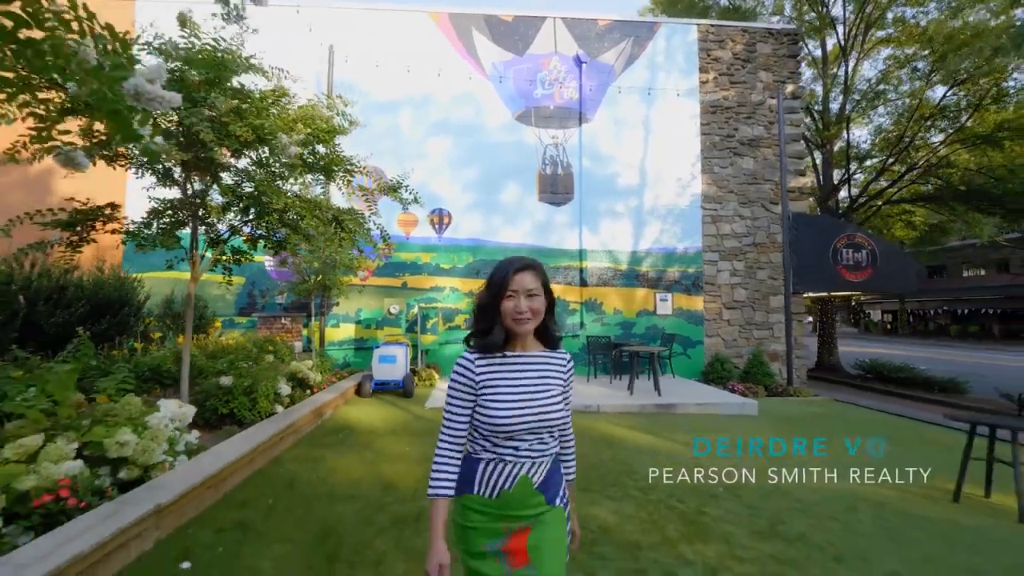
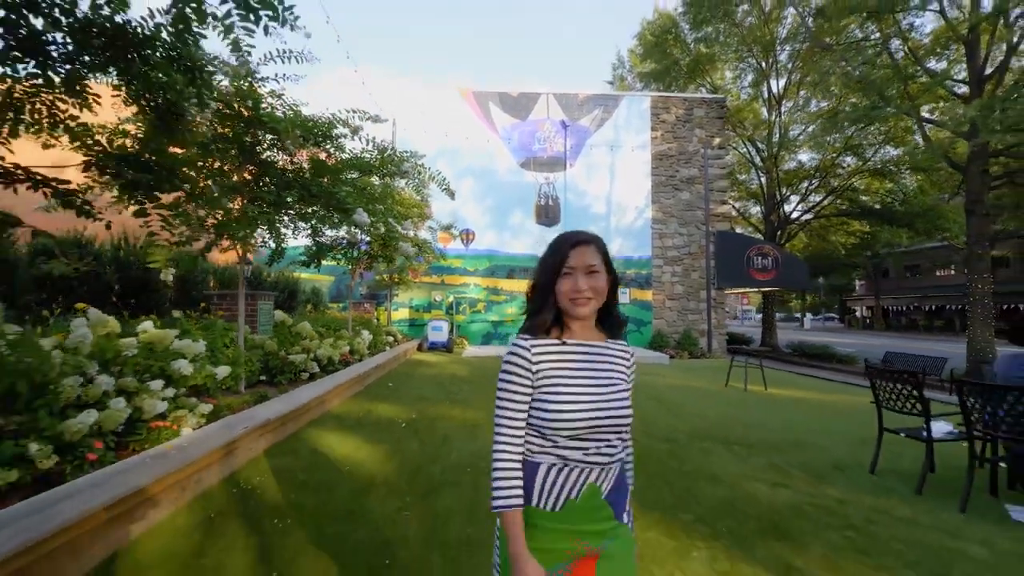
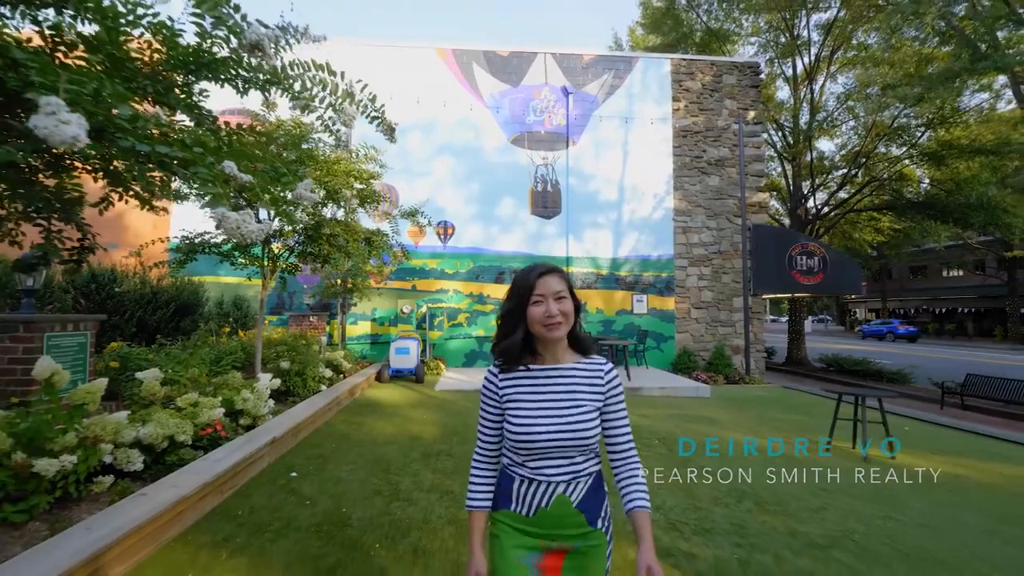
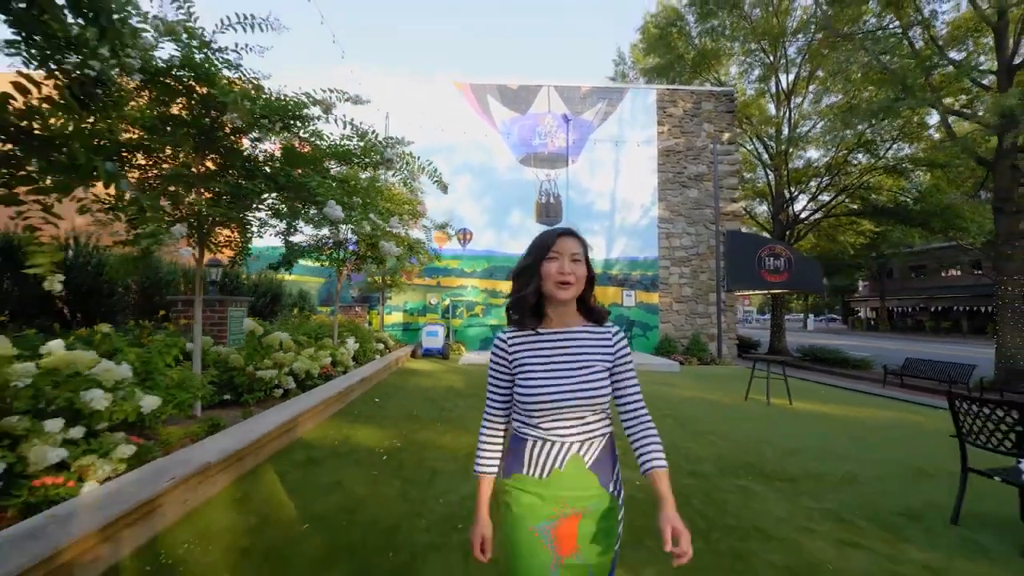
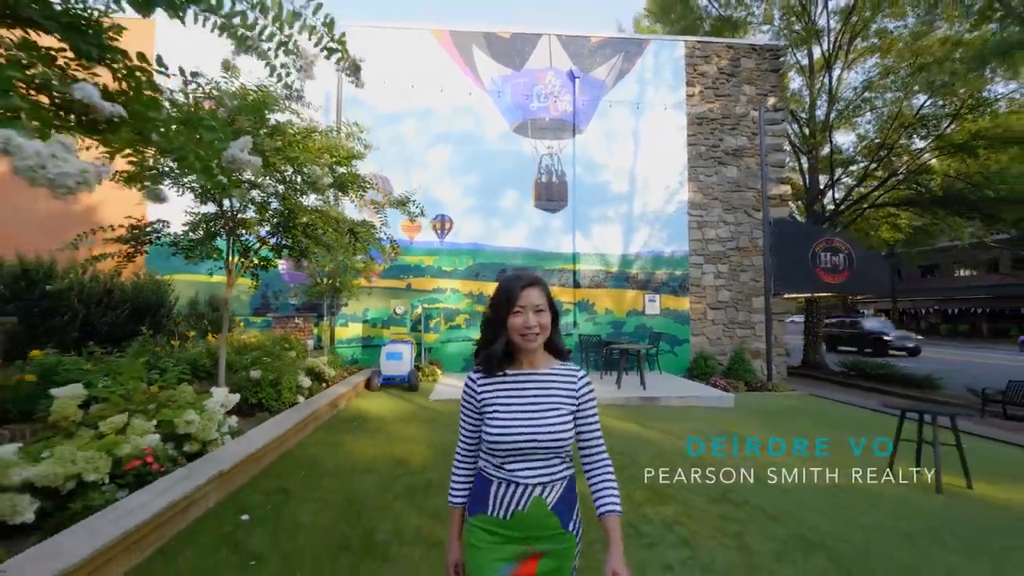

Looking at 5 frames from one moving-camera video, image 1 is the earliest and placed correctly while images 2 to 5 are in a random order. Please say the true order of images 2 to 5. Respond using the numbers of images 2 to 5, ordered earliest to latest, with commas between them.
5, 3, 4, 2
